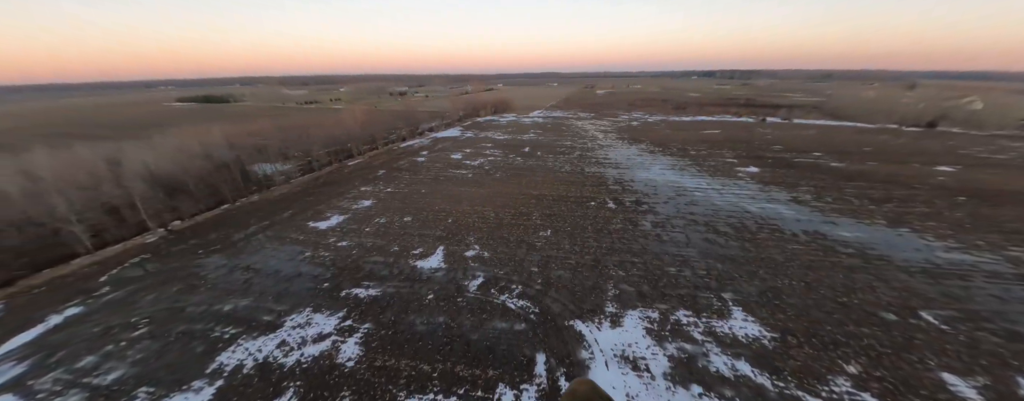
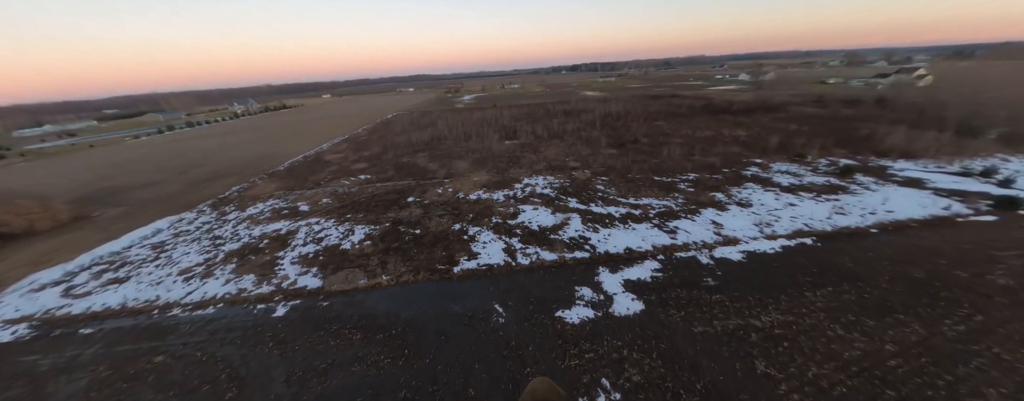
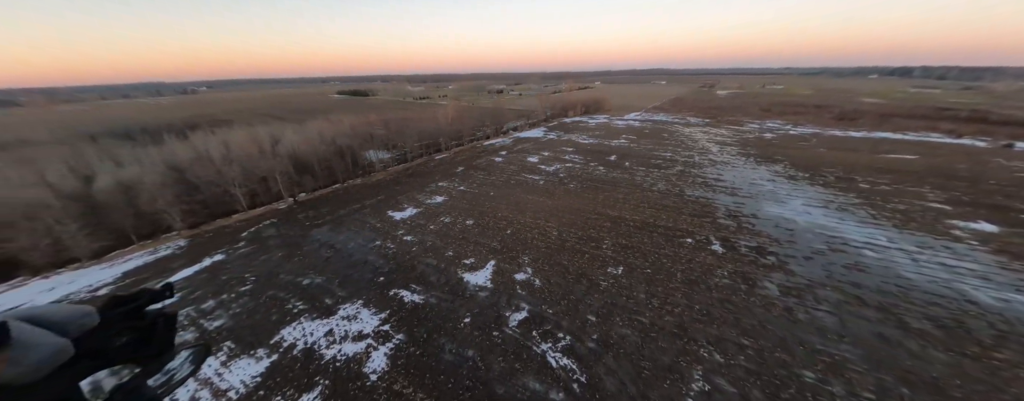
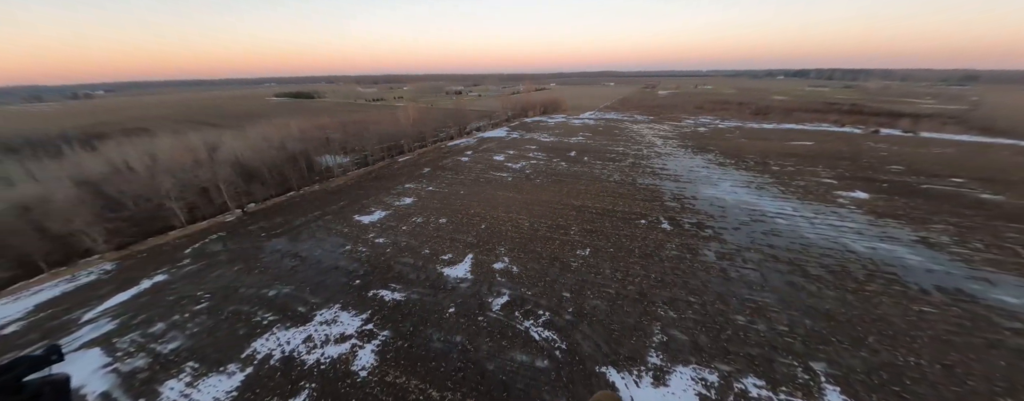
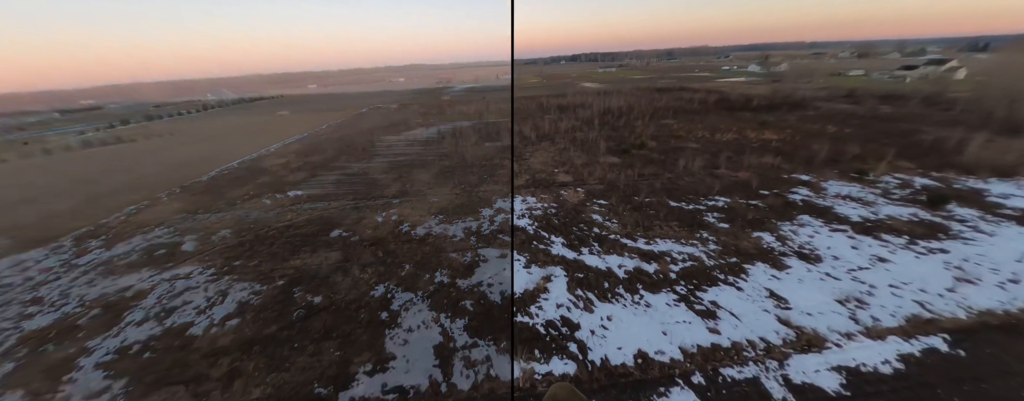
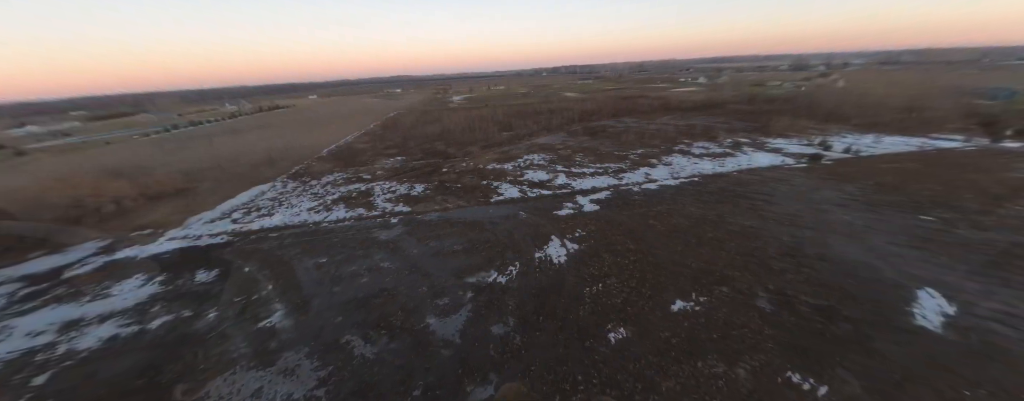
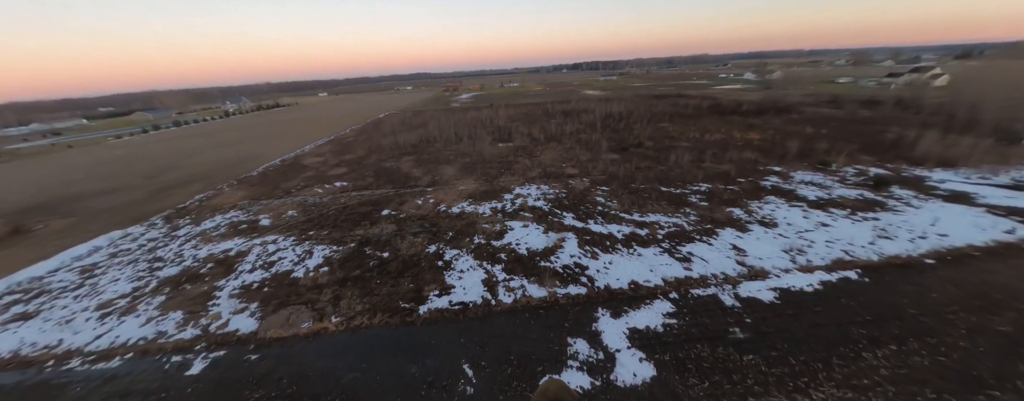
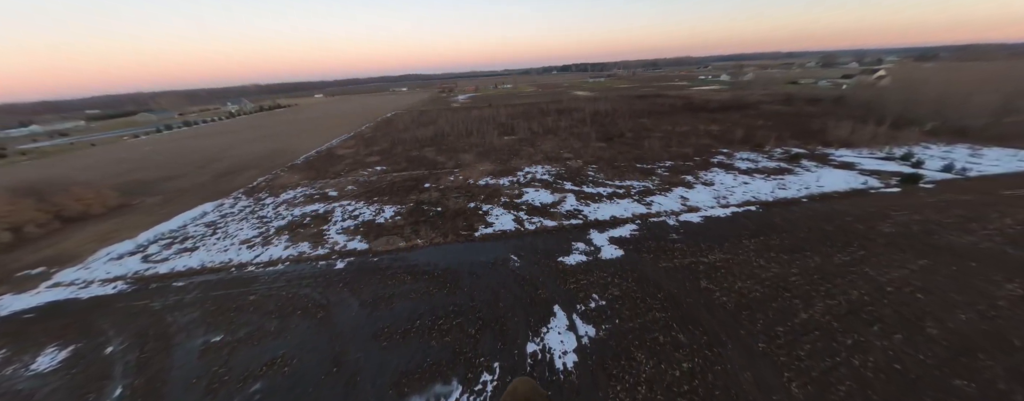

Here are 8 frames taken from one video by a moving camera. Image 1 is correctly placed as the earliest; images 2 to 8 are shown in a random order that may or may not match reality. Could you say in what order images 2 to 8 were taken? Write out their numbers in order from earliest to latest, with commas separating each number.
4, 3, 6, 8, 2, 7, 5
